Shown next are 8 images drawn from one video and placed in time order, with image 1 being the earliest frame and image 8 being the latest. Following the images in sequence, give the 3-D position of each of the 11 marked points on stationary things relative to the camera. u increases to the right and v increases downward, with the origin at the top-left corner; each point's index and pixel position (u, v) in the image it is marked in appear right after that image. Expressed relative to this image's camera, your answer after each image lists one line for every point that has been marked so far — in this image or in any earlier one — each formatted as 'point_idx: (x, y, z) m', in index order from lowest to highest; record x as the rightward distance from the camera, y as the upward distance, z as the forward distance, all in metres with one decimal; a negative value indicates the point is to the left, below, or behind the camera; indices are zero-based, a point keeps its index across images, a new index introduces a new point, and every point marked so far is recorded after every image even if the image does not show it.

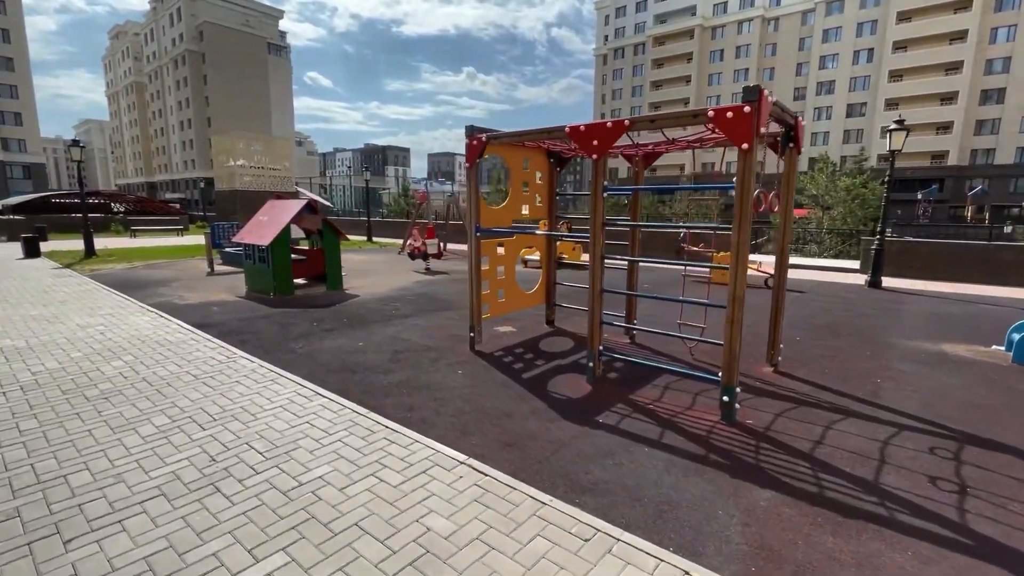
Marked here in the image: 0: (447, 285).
0: (-1.5, 0.0, +10.9) m
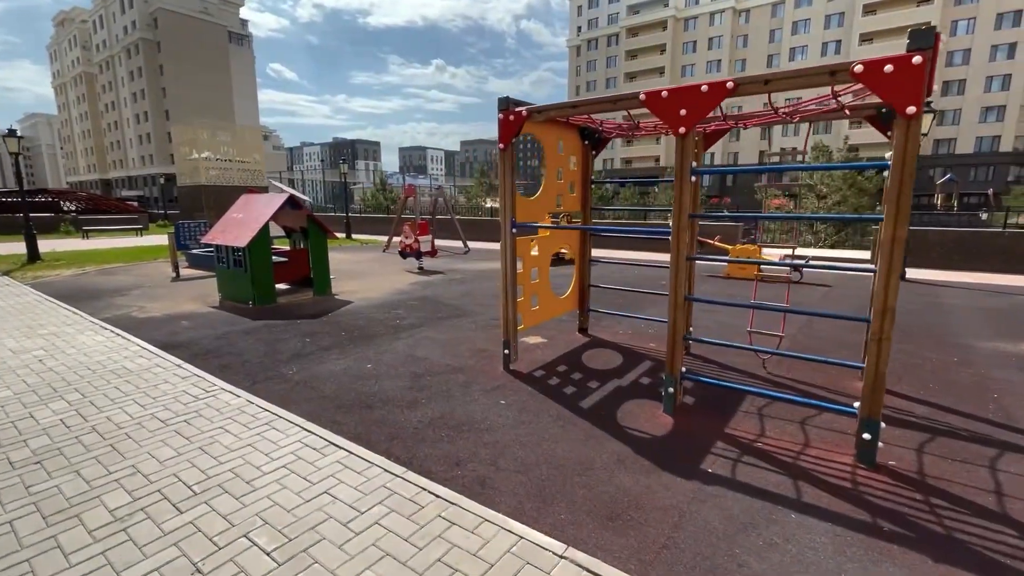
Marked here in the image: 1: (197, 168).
0: (-1.3, 0.0, +9.8) m
1: (-11.4, +4.3, +17.3) m
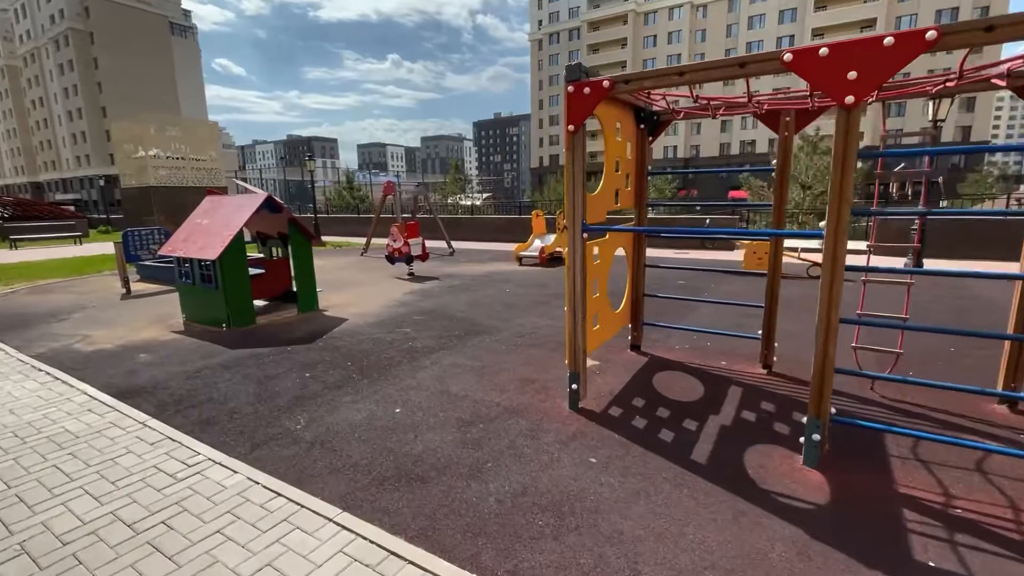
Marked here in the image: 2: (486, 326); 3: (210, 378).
0: (-1.1, -0.2, +8.7) m
1: (-11.9, +3.9, +15.4) m
2: (-0.4, -0.5, +6.7) m
3: (-3.0, -0.9, +4.8) m
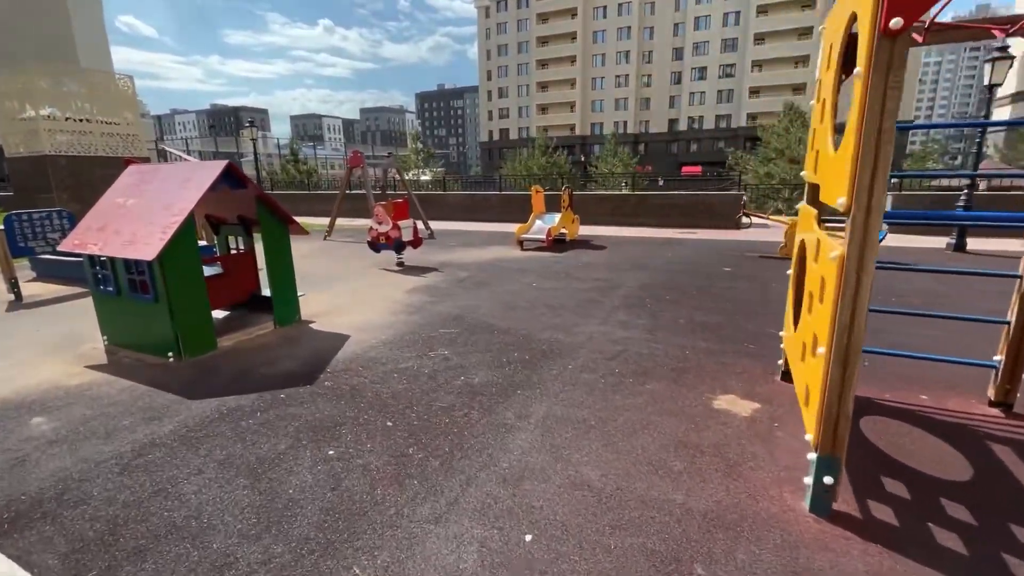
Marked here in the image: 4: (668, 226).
0: (-0.6, -0.1, +6.9) m
1: (-12.1, +4.0, +12.2) m
2: (+0.4, -0.6, +5.0) m
3: (-2.1, -1.1, +2.9) m
4: (+4.8, +1.9, +14.6) m
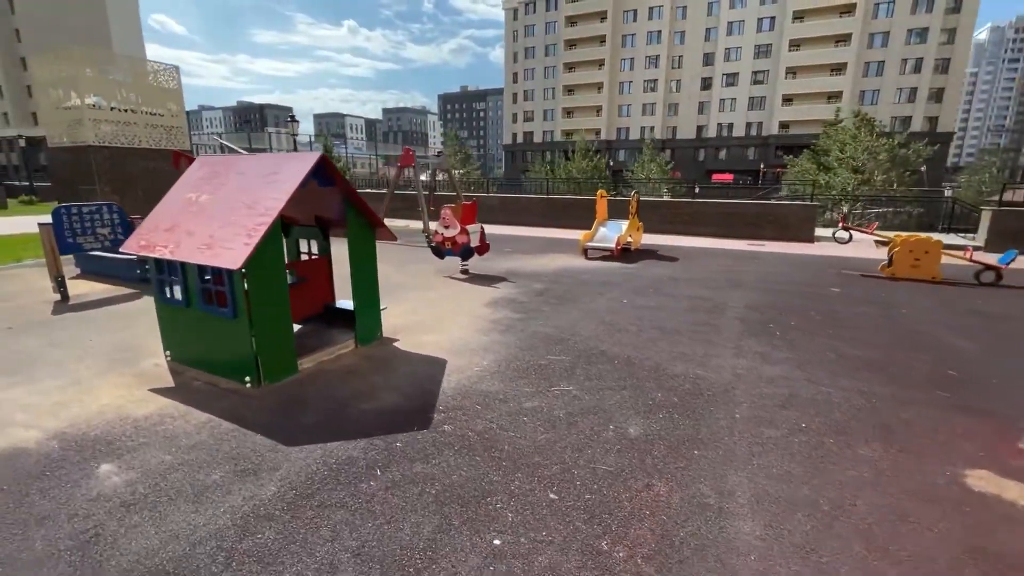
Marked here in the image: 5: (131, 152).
0: (+0.6, -0.3, +6.1) m
1: (-10.6, +4.1, +11.8) m
2: (+1.5, -0.8, +4.1) m
3: (-1.0, -1.2, +2.1) m
4: (+6.3, +1.5, +13.7) m
5: (-9.8, +3.5, +12.2) m
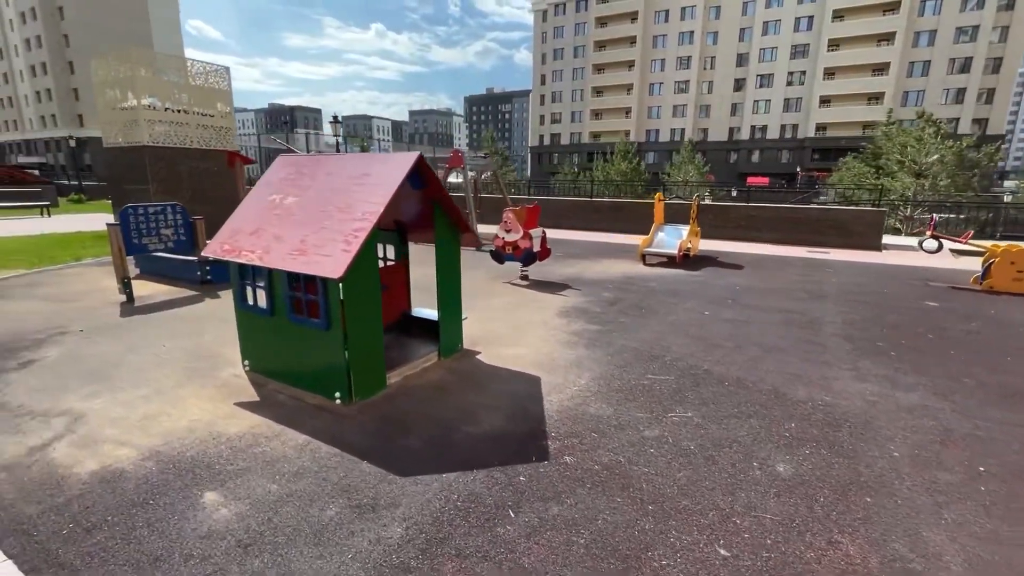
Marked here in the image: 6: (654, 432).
0: (+1.5, -0.4, +5.7) m
1: (-9.4, +4.1, +11.9) m
2: (+2.4, -0.9, +3.7) m
3: (-0.3, -1.3, +1.8) m
4: (+7.6, +1.2, +13.0) m
5: (-8.5, +3.5, +12.3) m
6: (+1.0, -1.0, +3.3) m
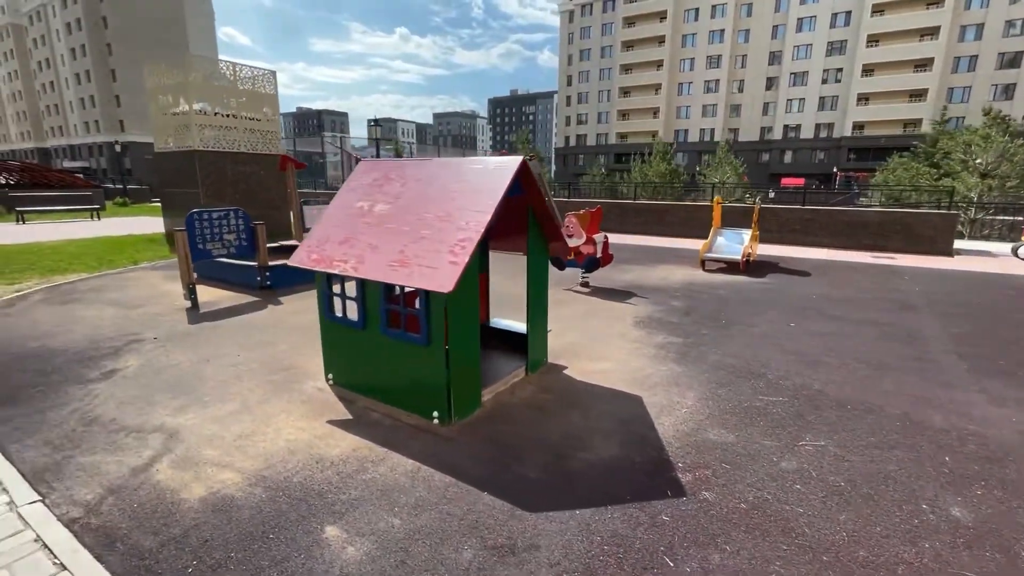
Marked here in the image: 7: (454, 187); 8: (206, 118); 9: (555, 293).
0: (+2.4, -0.5, +5.4) m
1: (-8.2, +4.1, +12.0) m
2: (+3.1, -1.0, +3.3) m
3: (+0.4, -1.4, +1.5) m
4: (+8.8, +1.0, +12.4) m
5: (-7.3, +3.4, +12.4) m
6: (+1.7, -1.1, +3.0) m
7: (-0.4, +0.8, +3.6) m
8: (-7.9, +4.4, +12.4) m
9: (+0.6, -0.1, +7.3) m
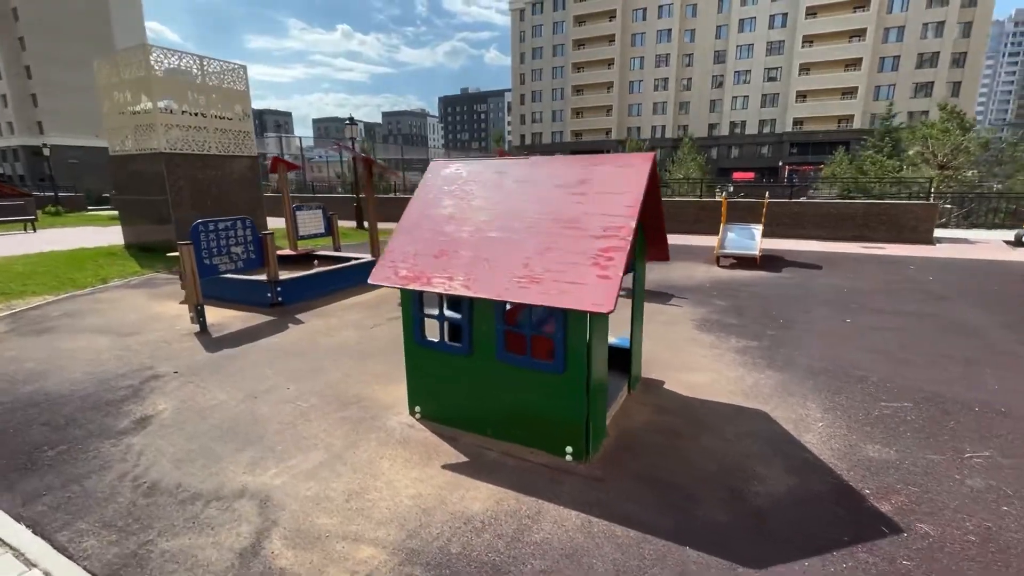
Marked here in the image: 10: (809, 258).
0: (+3.1, -0.5, +5.2) m
1: (-8.2, +3.7, +10.8) m
2: (+4.0, -1.0, +3.2) m
3: (+1.5, -1.5, +1.2) m
4: (+8.7, +1.3, +12.8) m
5: (-7.4, +3.0, +11.3) m
6: (+2.7, -1.1, +2.8) m
7: (+0.4, +0.7, +3.2) m
8: (-8.0, +4.0, +11.2) m
9: (+1.1, -0.1, +6.9) m
10: (+6.3, +0.6, +10.1) m
